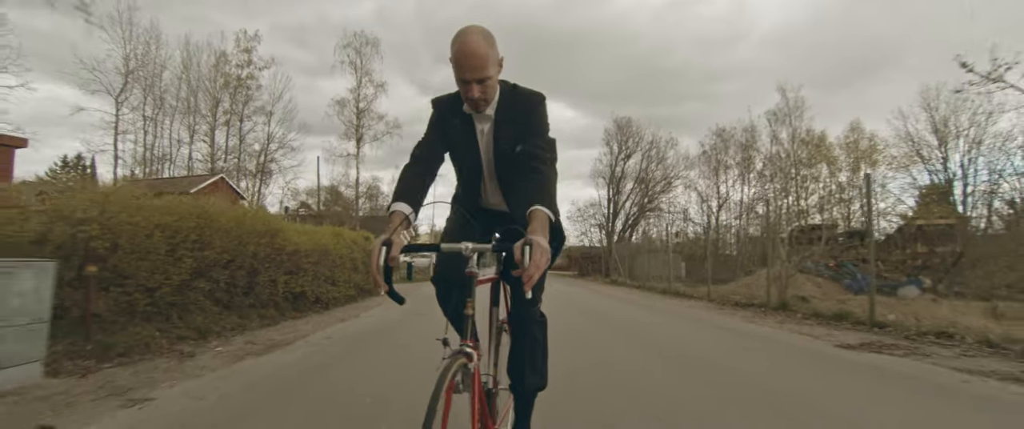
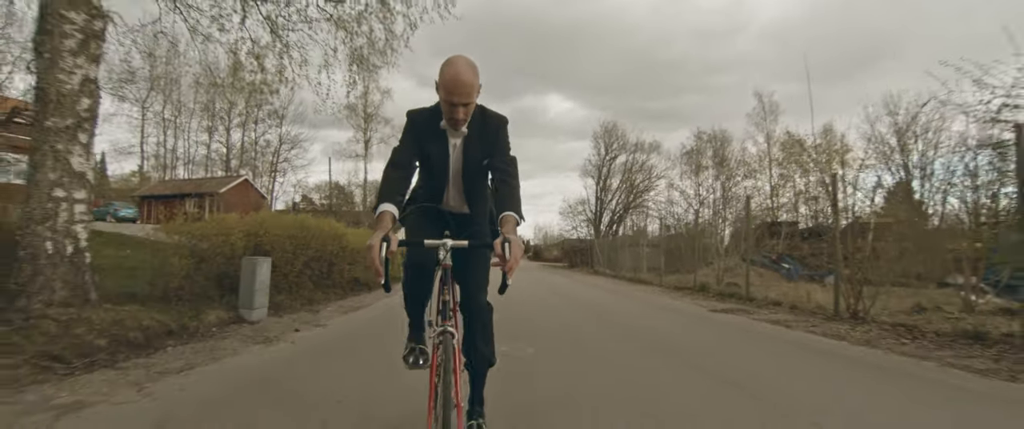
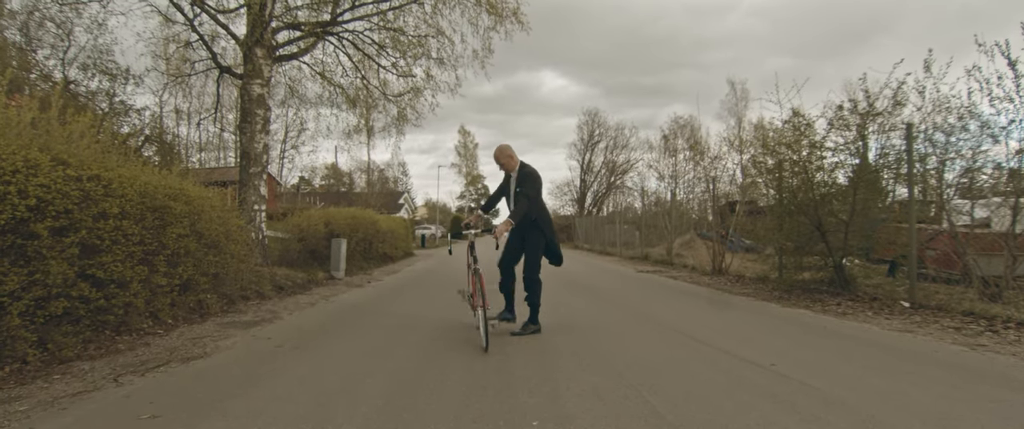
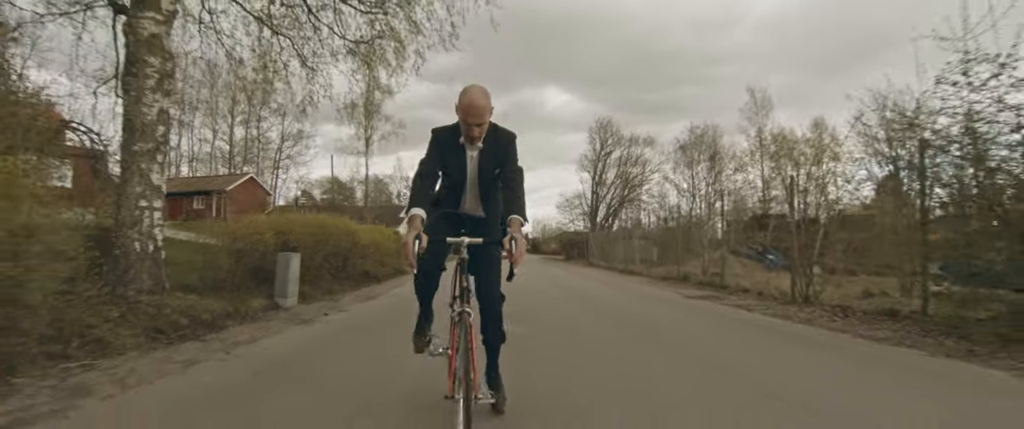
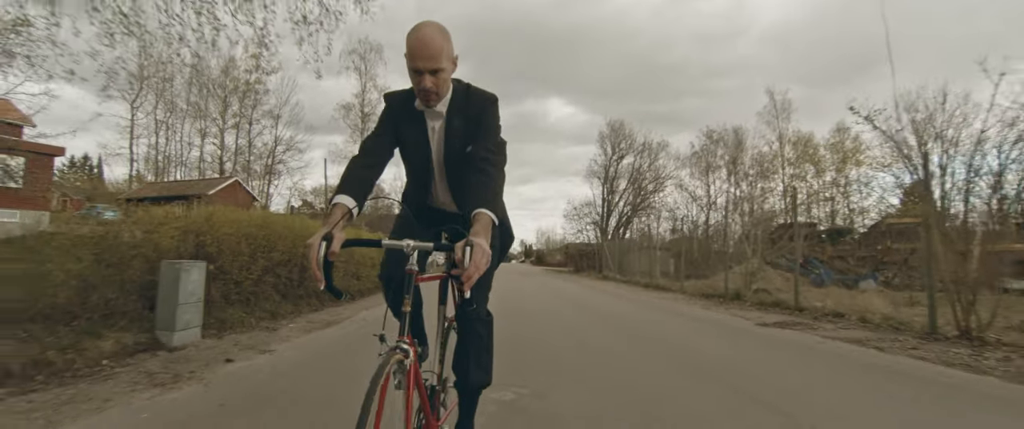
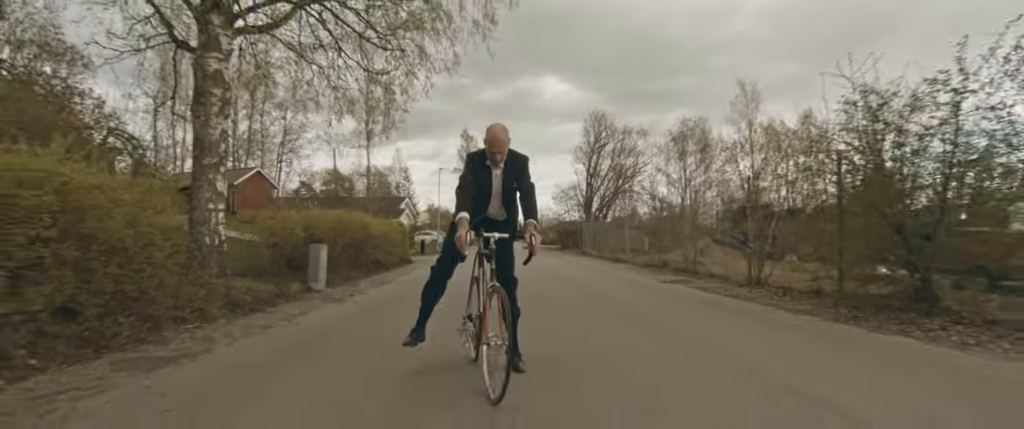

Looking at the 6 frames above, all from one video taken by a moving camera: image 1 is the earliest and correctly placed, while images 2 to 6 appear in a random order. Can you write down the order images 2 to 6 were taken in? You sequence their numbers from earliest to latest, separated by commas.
5, 2, 4, 6, 3
